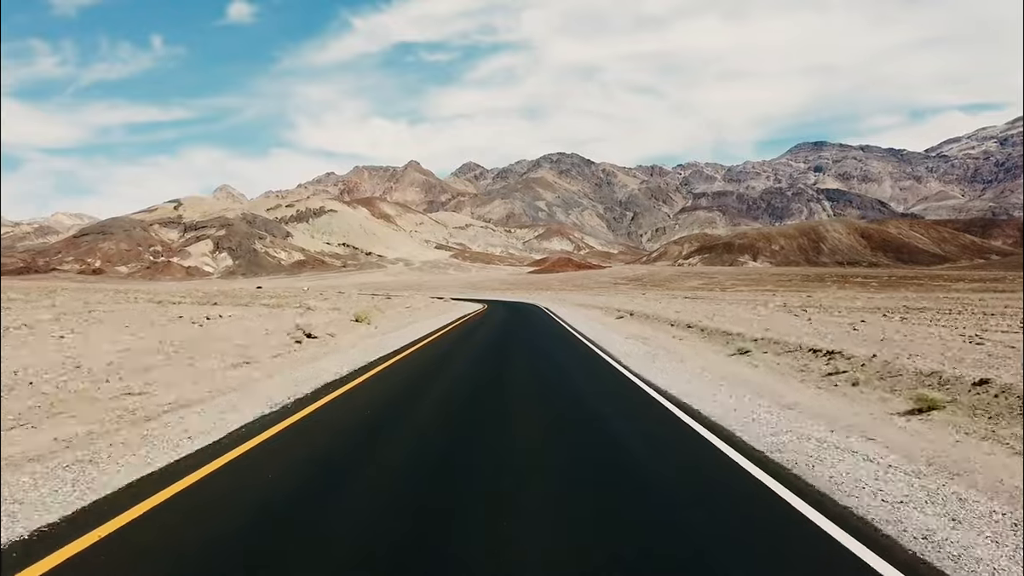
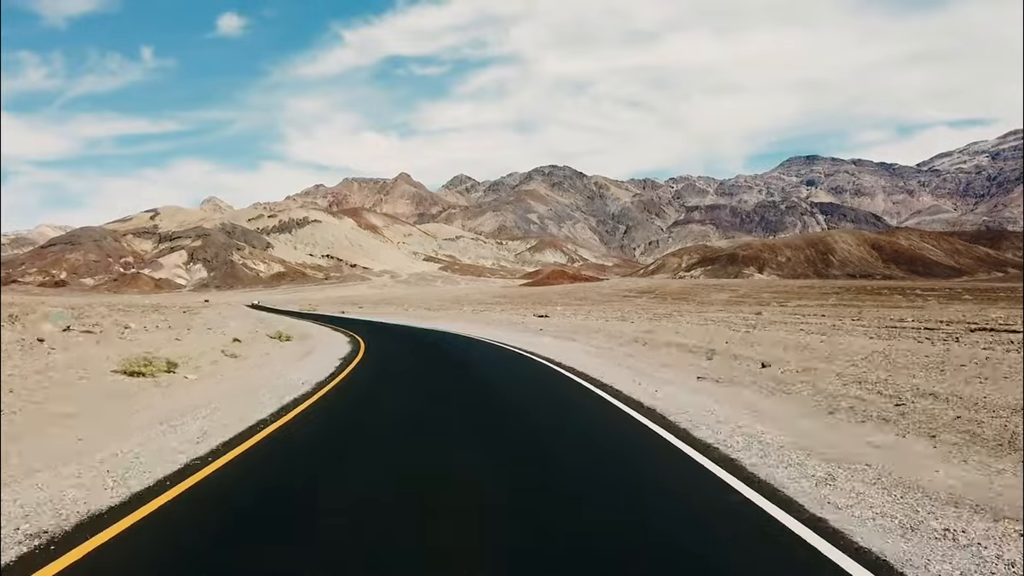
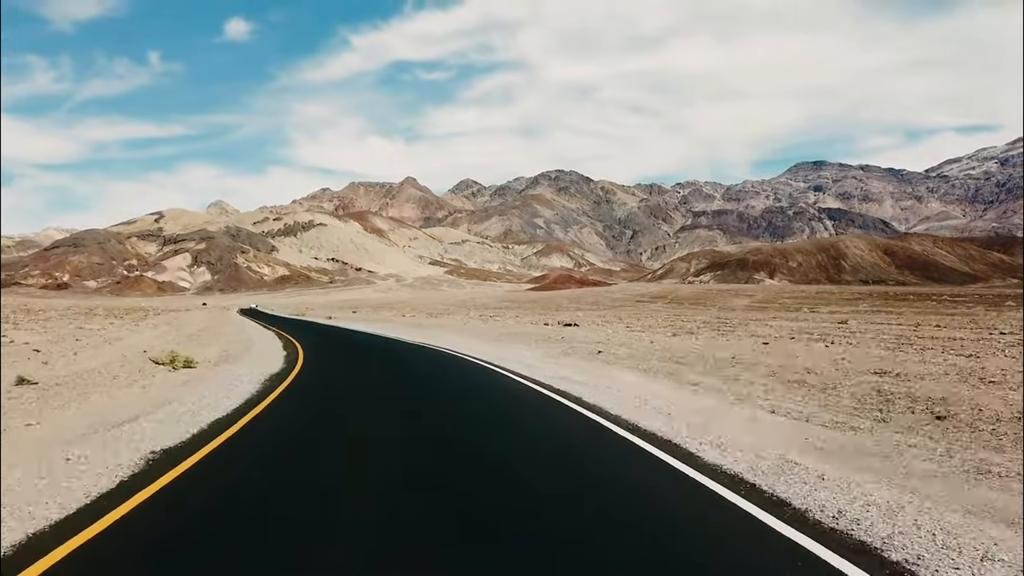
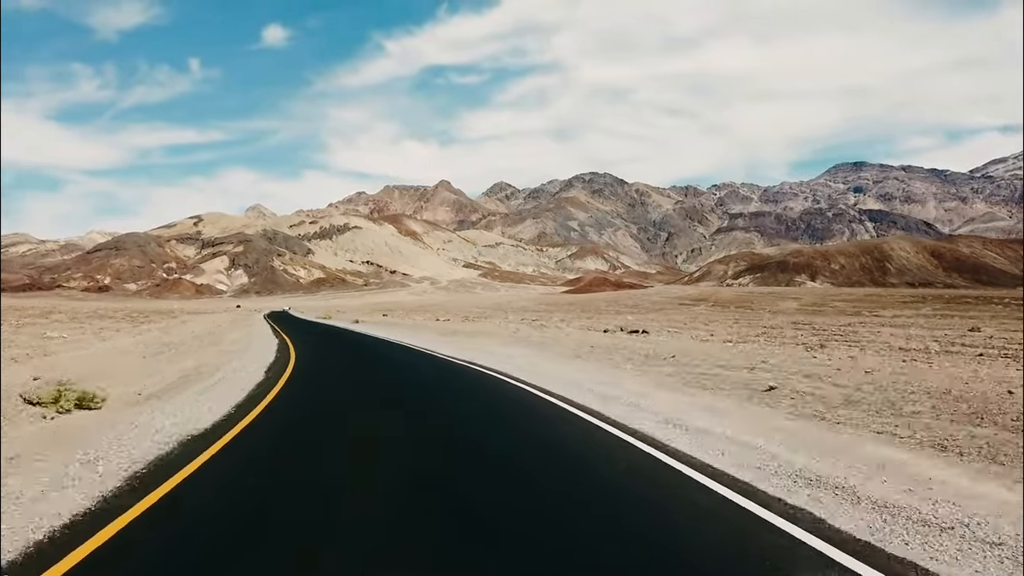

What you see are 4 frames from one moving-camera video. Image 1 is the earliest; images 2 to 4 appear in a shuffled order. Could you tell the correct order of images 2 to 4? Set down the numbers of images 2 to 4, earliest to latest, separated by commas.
2, 3, 4
